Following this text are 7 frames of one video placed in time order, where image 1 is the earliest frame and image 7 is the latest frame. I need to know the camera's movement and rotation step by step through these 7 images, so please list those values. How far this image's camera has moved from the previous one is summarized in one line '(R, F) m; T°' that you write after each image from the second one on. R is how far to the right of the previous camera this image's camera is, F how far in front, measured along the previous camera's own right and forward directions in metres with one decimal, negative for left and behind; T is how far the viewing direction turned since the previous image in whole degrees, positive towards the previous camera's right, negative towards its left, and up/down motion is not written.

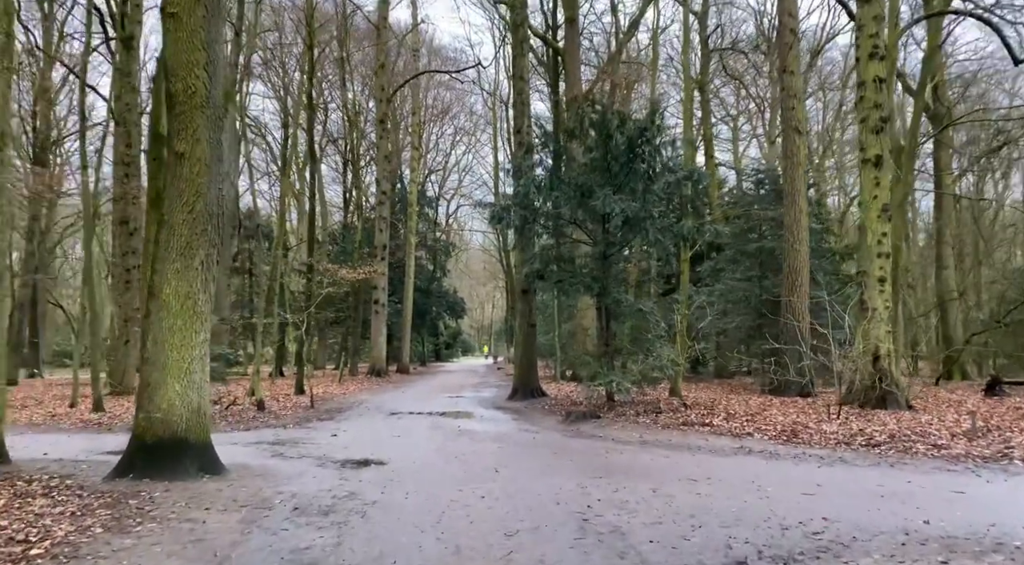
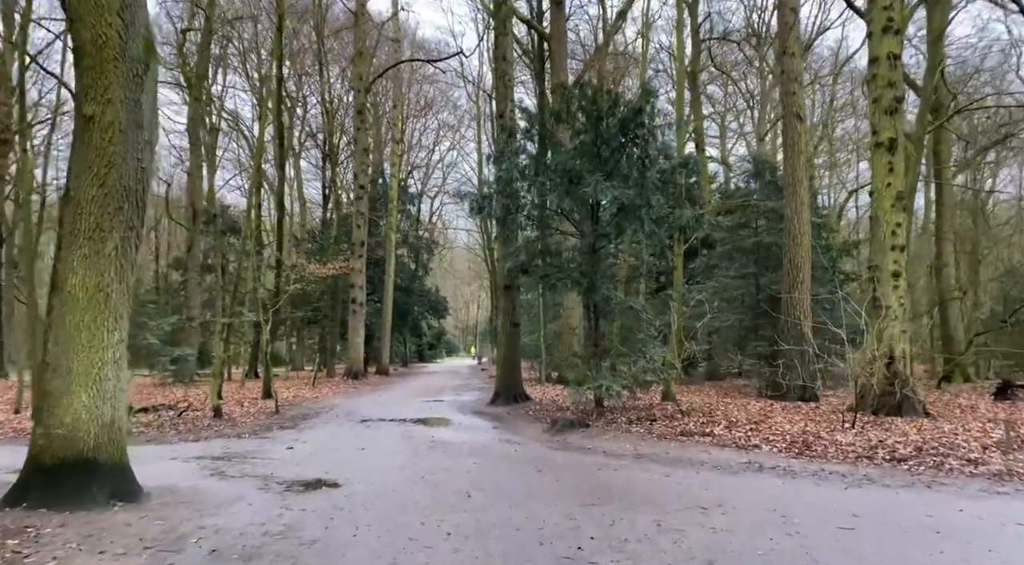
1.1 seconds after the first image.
(+0.1, +1.2) m; +1°
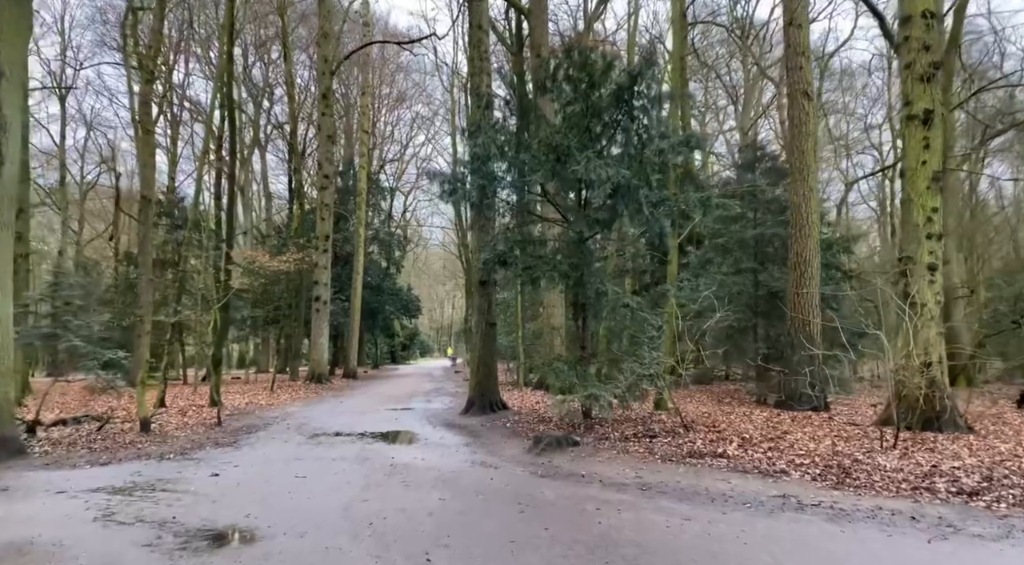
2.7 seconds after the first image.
(0.0, +1.7) m; +2°
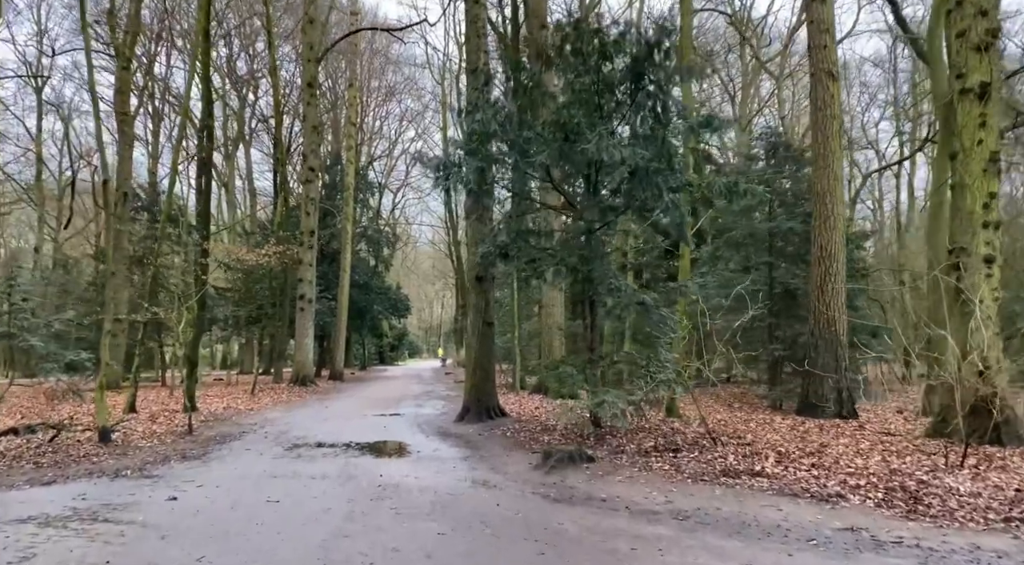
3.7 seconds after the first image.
(-0.2, +1.1) m; +1°
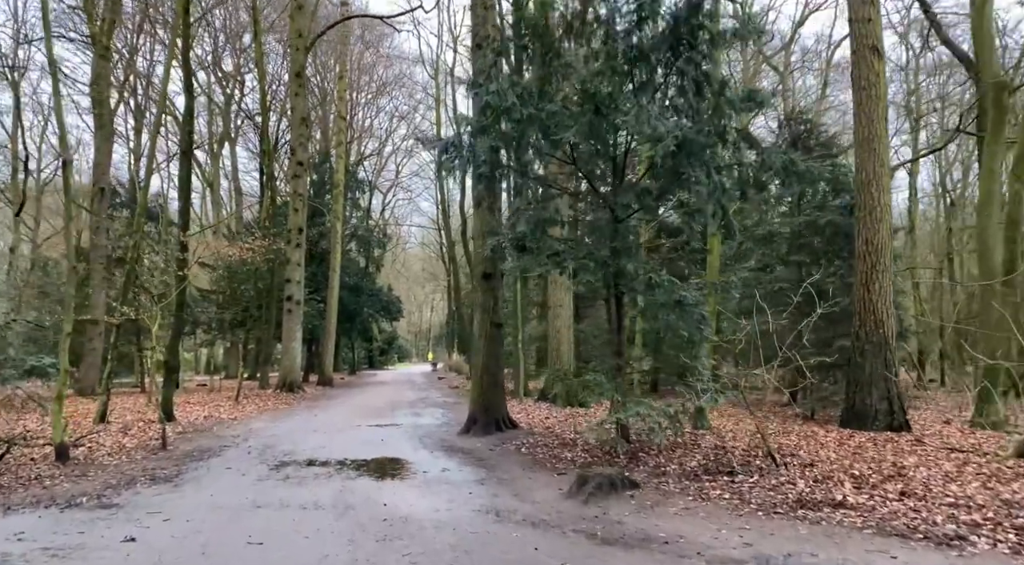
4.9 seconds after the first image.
(-0.4, +1.3) m; +1°
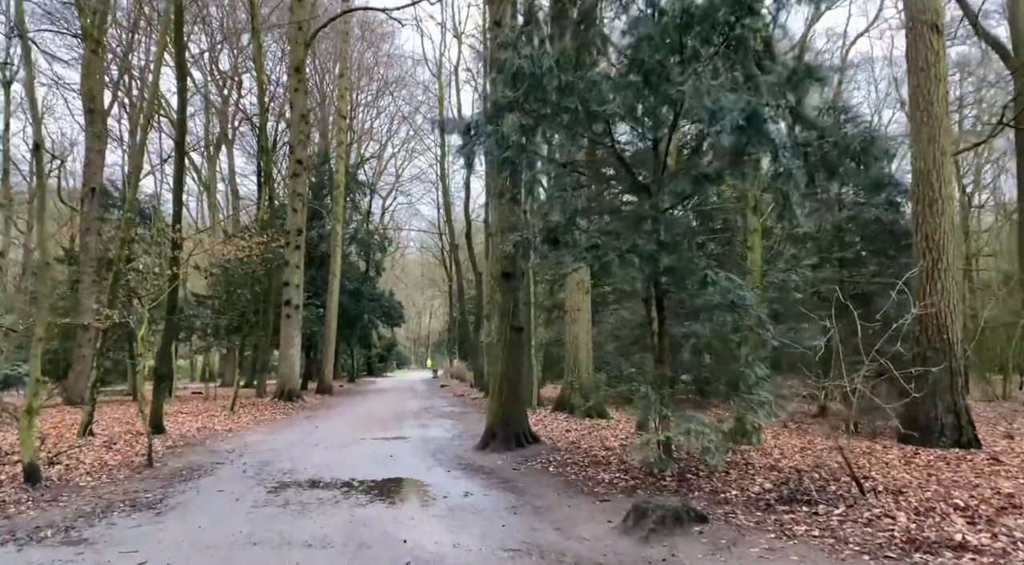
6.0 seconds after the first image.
(-0.4, +1.1) m; 0°
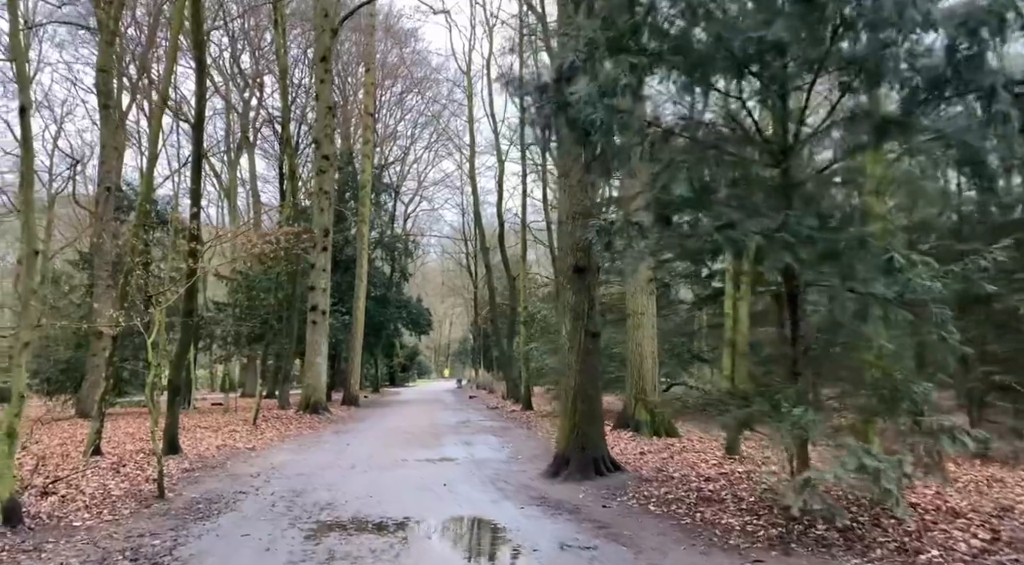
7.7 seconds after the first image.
(-0.8, +1.7) m; -1°
